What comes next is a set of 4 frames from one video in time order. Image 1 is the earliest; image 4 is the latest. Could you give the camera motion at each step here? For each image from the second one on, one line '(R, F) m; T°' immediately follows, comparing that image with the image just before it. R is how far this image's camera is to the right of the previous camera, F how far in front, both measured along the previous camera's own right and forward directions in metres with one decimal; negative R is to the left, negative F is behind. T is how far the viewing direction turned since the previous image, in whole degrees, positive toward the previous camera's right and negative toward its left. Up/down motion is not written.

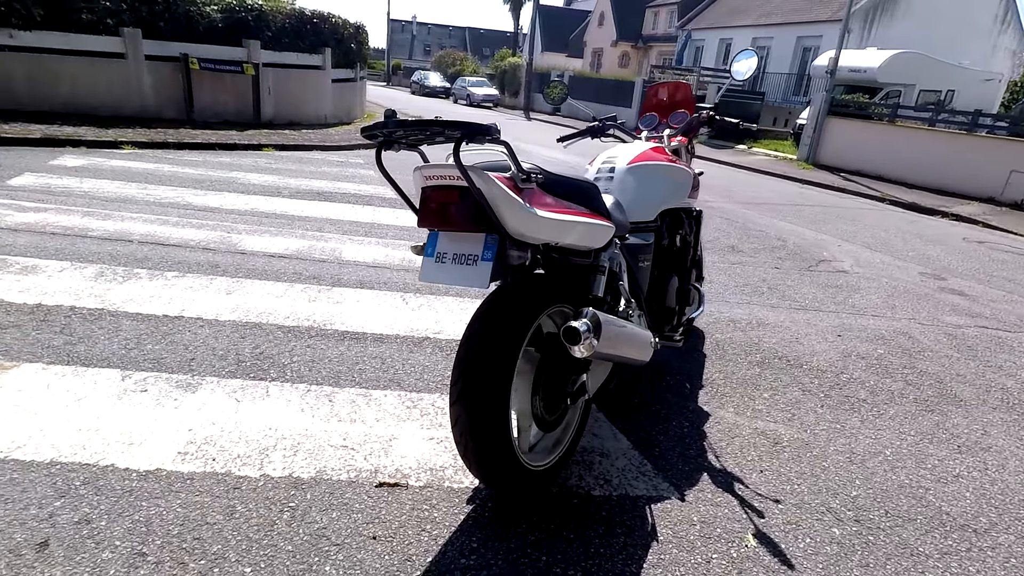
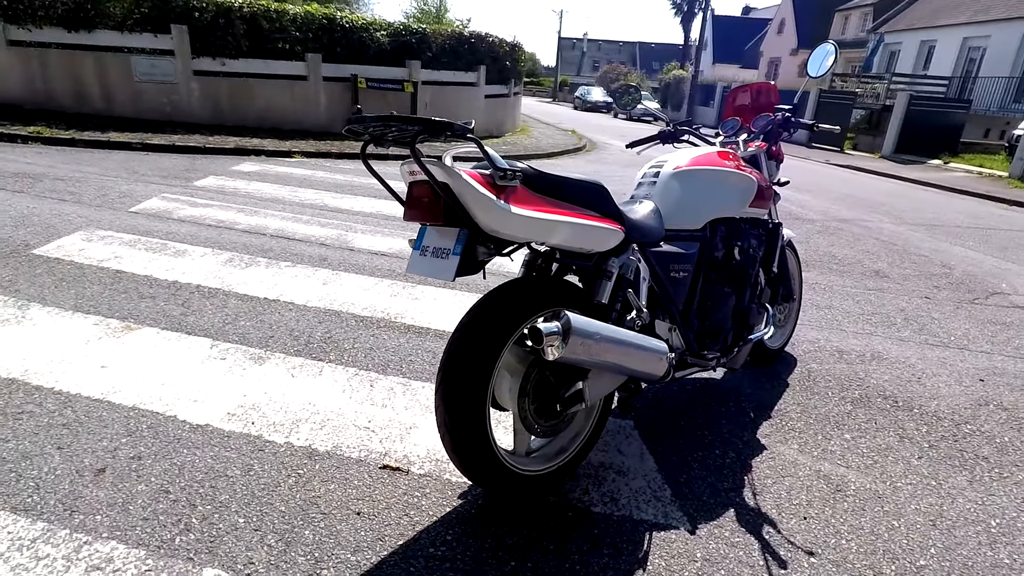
(+0.7, +0.1) m; -16°
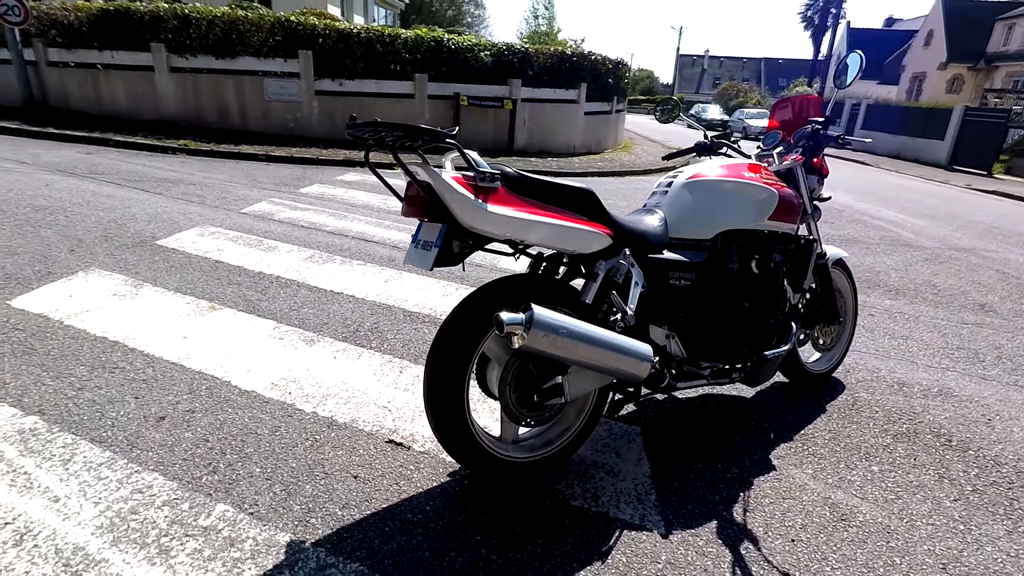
(+0.6, -0.1) m; -11°
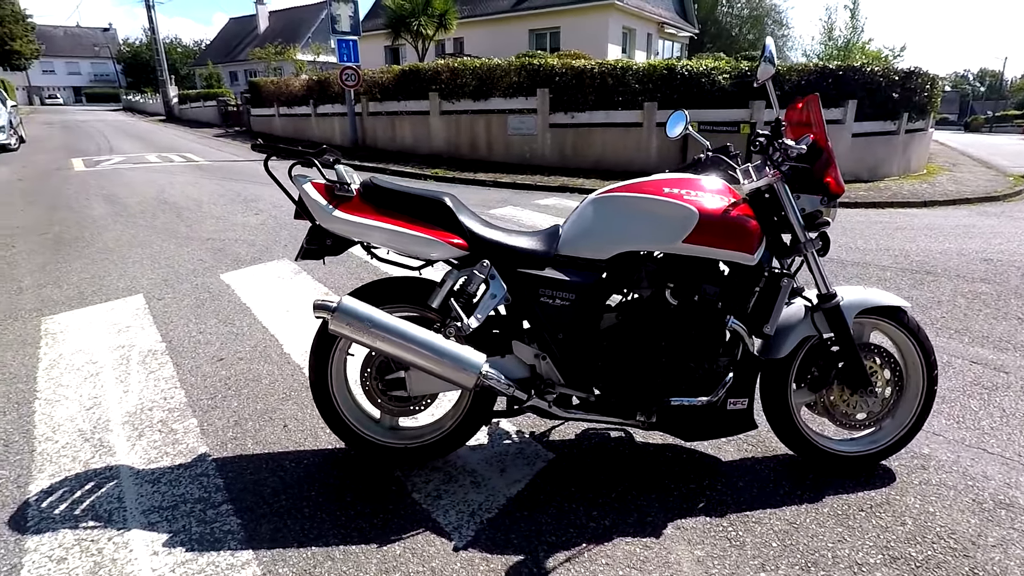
(+2.1, +0.4) m; -30°
